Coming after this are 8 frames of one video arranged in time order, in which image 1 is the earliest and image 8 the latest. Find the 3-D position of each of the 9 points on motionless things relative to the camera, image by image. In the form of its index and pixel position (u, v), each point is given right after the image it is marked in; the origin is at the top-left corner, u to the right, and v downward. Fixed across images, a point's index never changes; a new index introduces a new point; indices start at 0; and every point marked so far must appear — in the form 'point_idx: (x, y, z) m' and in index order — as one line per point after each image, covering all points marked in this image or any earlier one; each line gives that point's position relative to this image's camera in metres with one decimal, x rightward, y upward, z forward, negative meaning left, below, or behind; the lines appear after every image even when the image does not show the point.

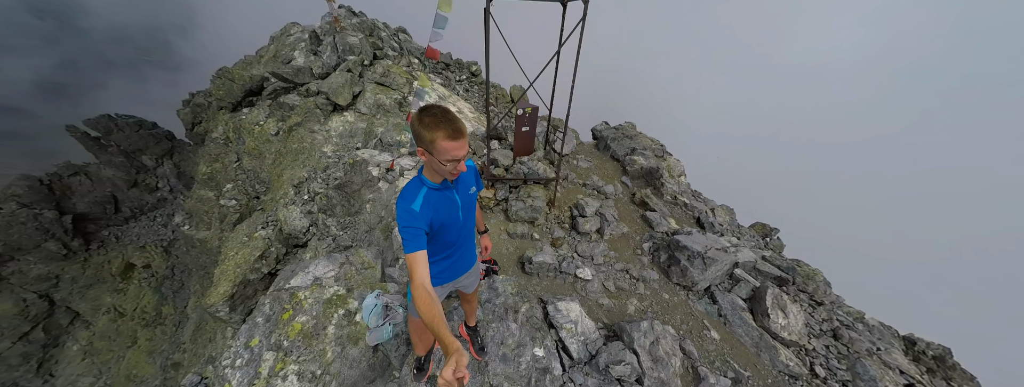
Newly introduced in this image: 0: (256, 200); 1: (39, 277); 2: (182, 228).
0: (-11.7, -0.3, +12.4) m
1: (-23.4, -4.3, +13.9) m
2: (-17.5, -1.7, +14.3) m
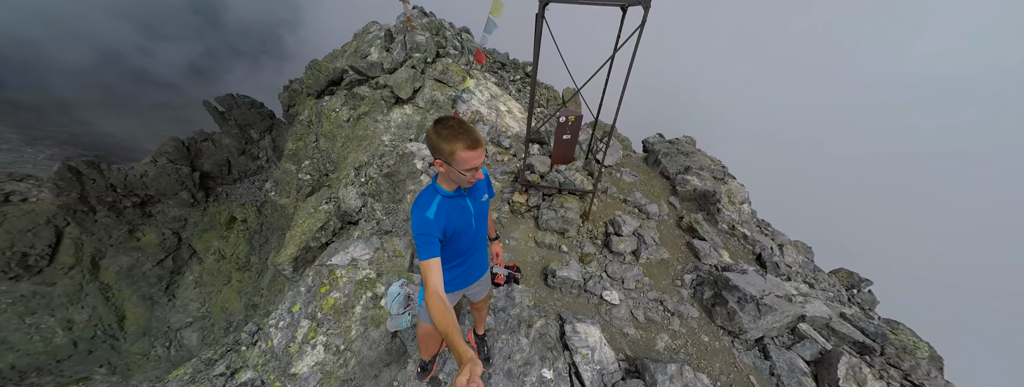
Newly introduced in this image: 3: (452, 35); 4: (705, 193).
0: (-9.7, +0.9, +14.1) m
1: (-21.4, -1.7, +17.6) m
2: (-15.2, +0.1, +17.0) m
3: (-3.8, +10.0, +17.4) m
4: (+5.9, 0.0, +8.3) m
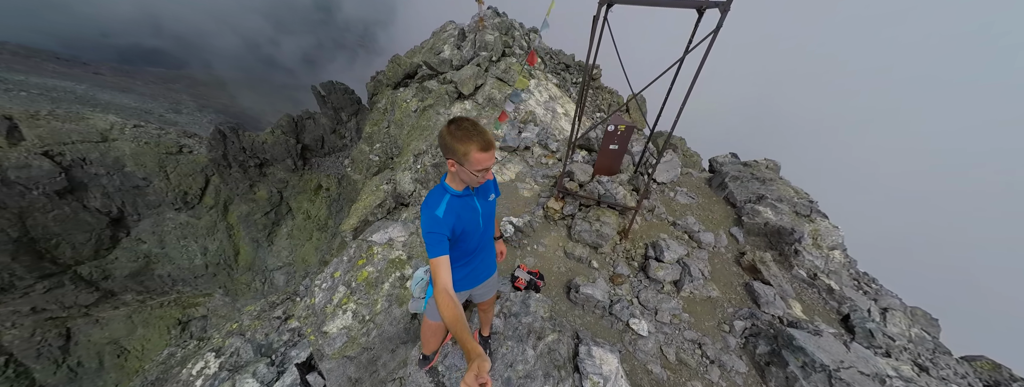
0: (-7.0, +1.9, +15.7) m
1: (-18.1, +0.9, +21.4) m
2: (-11.9, +1.9, +19.6) m
3: (+0.5, +10.2, +17.6) m
4: (+6.9, -0.9, +7.0) m
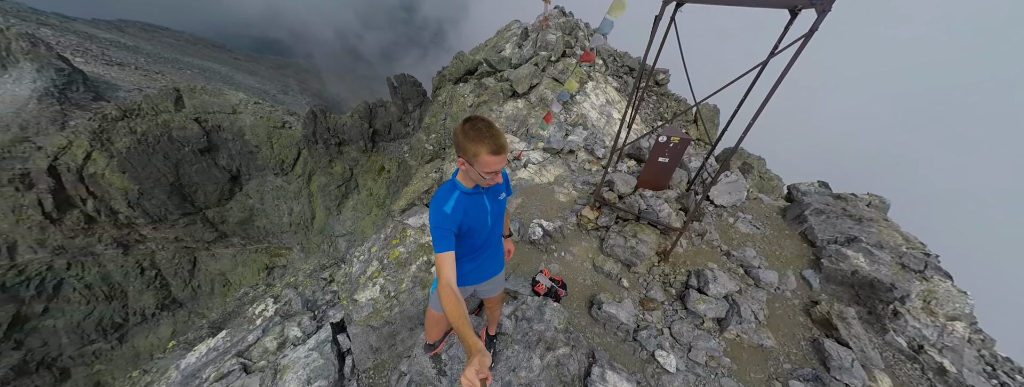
0: (-4.2, +2.6, +16.6) m
1: (-14.2, +2.9, +24.2) m
2: (-8.3, +3.2, +21.3) m
3: (+4.5, +9.9, +17.1) m
4: (+7.5, -1.8, +5.6) m
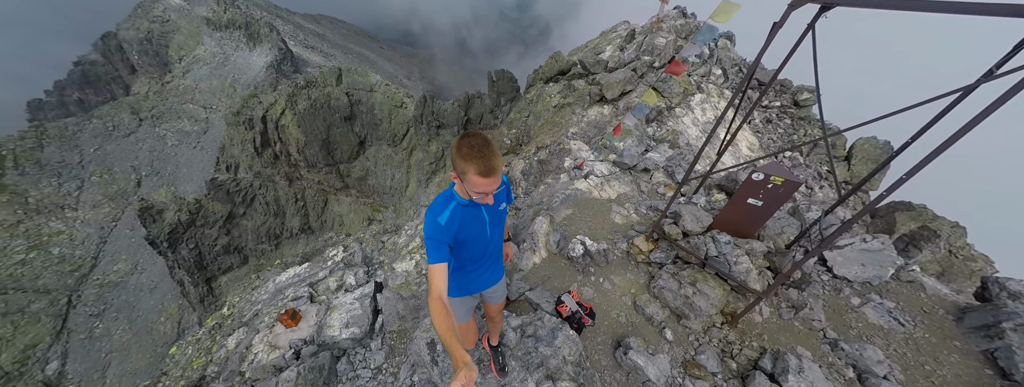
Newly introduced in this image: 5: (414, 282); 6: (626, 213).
0: (+0.4, +2.9, +17.0) m
1: (-6.7, +5.0, +27.0) m
2: (-2.0, +4.1, +22.6) m
3: (+10.2, +8.3, +14.8) m
4: (+7.5, -3.5, +3.3) m
5: (-2.0, -1.9, +5.8) m
6: (+2.9, -0.5, +6.8) m
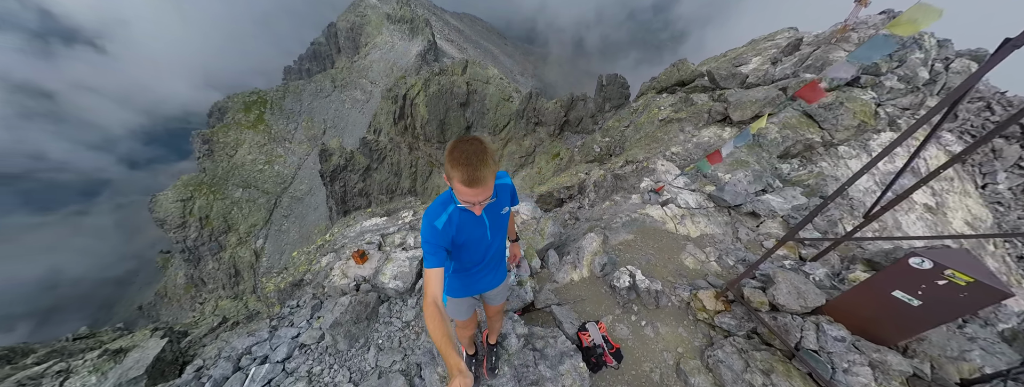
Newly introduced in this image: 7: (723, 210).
0: (+5.6, +2.2, +15.9) m
1: (+2.6, +5.4, +27.6) m
2: (+5.4, +3.7, +22.0) m
3: (+15.2, +5.2, +10.6) m
4: (+6.5, -5.1, +0.9) m
5: (-1.2, -1.5, +6.2) m
6: (+3.9, -1.3, +5.6) m
7: (+5.3, -0.4, +6.9) m
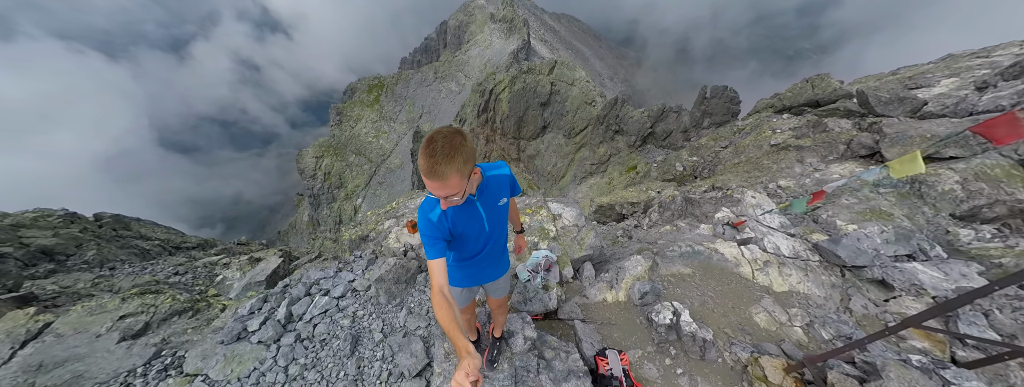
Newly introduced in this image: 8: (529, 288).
0: (+9.2, +0.8, +13.9) m
1: (+9.9, +4.2, +26.0) m
2: (+10.9, +2.1, +19.8) m
3: (+17.6, +2.2, +6.3) m
4: (+5.0, -6.1, -0.6) m
5: (-0.4, -1.3, +6.3) m
6: (+4.4, -2.1, +4.5) m
7: (+6.3, -1.4, +5.3) m
8: (+0.3, -1.6, +4.7) m
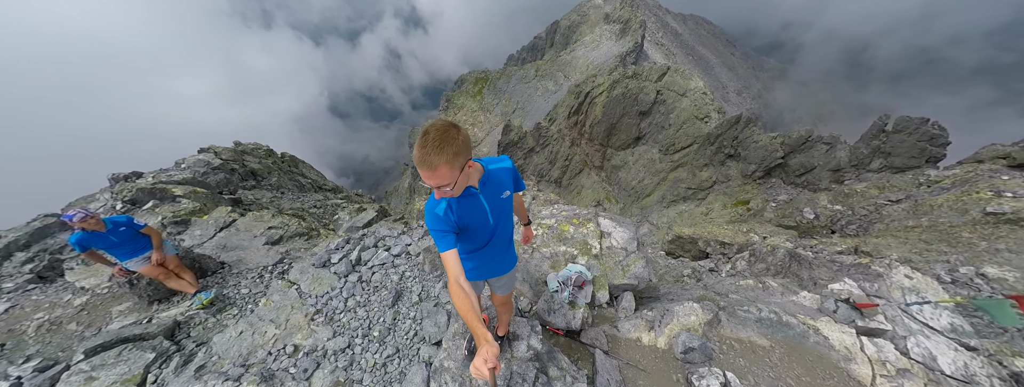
0: (+12.3, -1.5, +10.6) m
1: (+17.1, +1.3, +21.9) m
2: (+15.8, -0.7, +15.8) m
3: (+18.2, -1.5, +0.9) m
4: (+2.7, -6.9, -1.8) m
5: (+0.6, -1.4, +6.2) m
6: (+4.4, -3.0, +3.1) m
7: (+6.5, -2.8, +3.4) m
8: (+0.7, -1.7, +4.5) m
